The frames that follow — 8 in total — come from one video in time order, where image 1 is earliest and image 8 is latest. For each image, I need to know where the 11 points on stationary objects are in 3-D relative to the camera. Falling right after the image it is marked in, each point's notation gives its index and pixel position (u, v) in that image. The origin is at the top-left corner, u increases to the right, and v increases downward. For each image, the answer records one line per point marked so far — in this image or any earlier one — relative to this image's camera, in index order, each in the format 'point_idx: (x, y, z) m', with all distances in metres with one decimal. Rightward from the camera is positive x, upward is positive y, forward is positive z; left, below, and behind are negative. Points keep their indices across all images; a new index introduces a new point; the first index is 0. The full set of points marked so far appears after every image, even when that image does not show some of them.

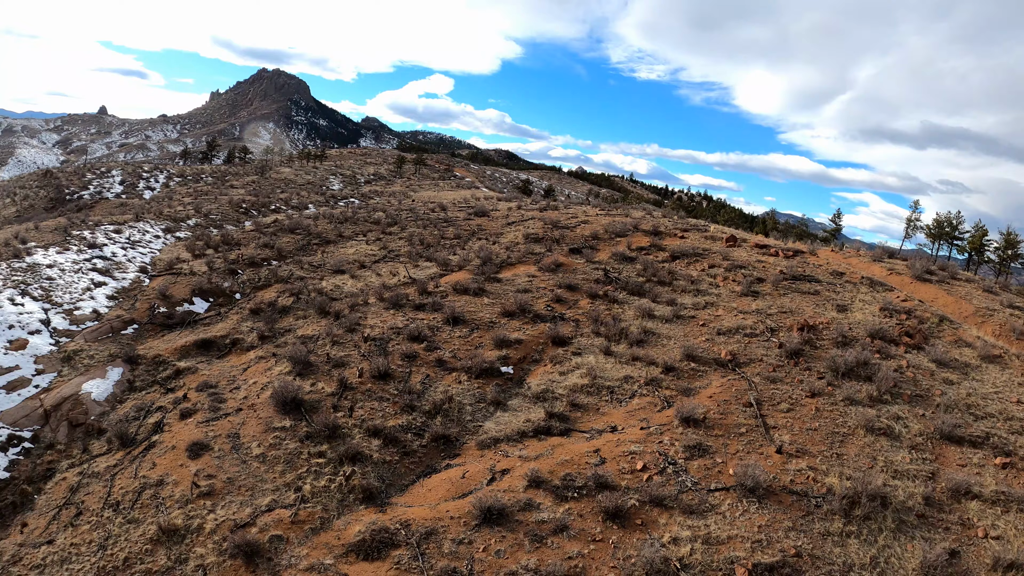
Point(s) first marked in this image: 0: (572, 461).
0: (+1.0, -2.5, +6.3) m
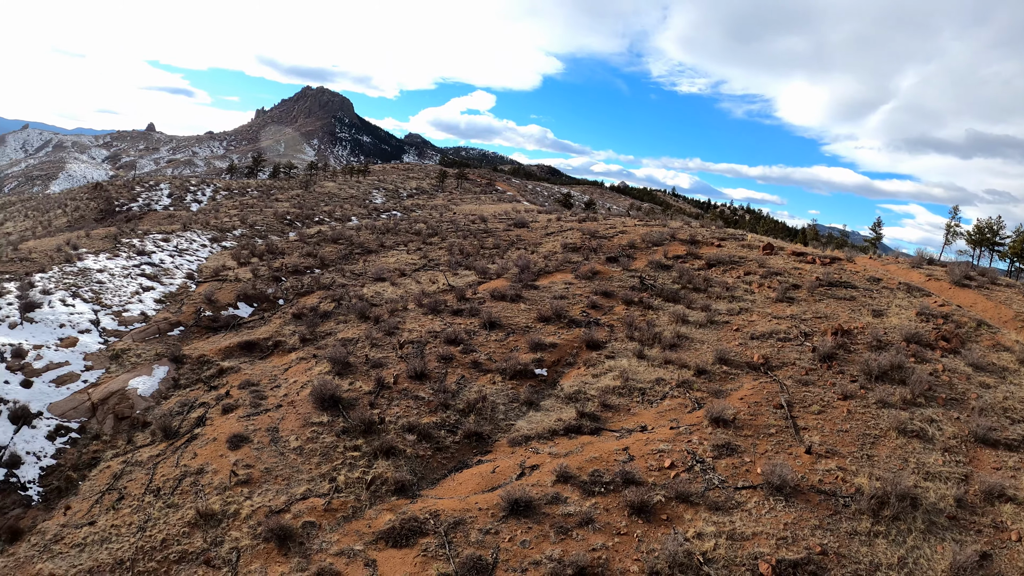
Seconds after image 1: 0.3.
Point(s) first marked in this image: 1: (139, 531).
0: (+1.4, -2.6, +6.5) m
1: (-8.9, -5.8, +9.6) m
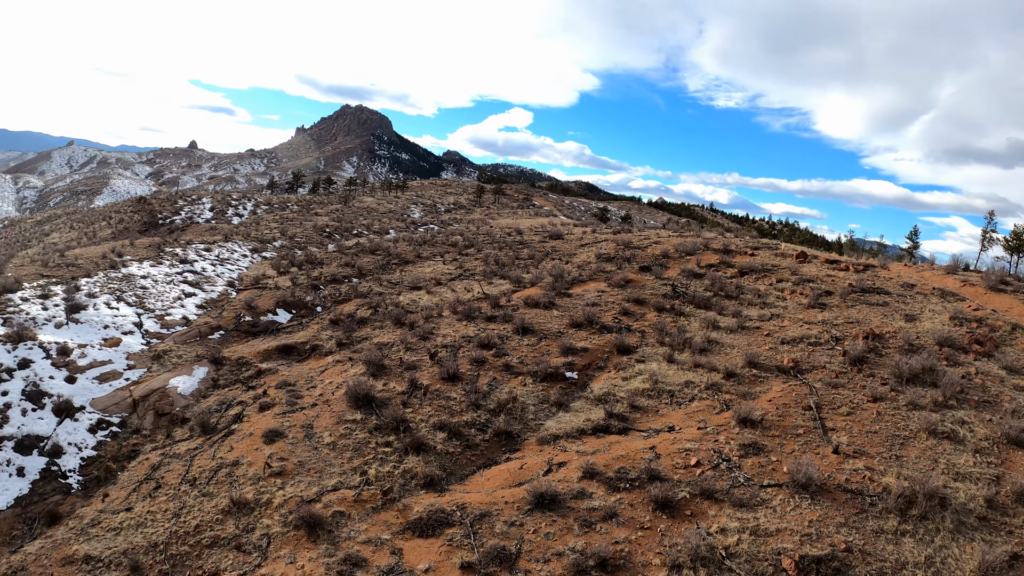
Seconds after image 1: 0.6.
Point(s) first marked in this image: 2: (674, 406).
0: (+1.8, -2.6, +6.6) m
1: (-8.4, -5.7, +10.1) m
2: (+2.8, -1.9, +7.1) m
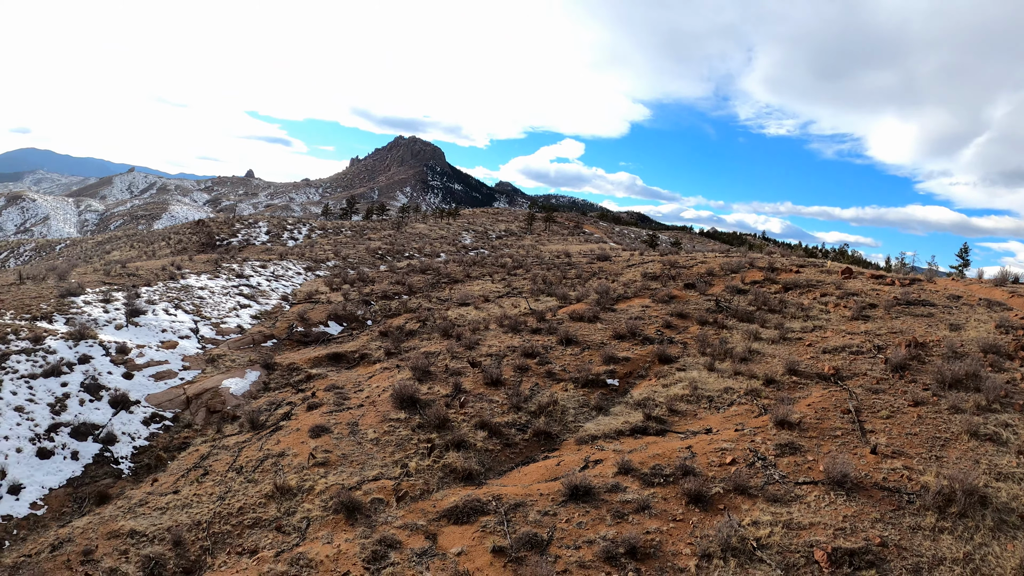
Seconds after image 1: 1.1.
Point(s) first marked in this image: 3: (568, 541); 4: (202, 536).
0: (+2.4, -2.6, +6.7) m
1: (-7.6, -5.6, +11.0) m
2: (+3.4, -2.0, +7.2) m
3: (+0.8, -3.7, +6.2) m
4: (-7.5, -5.9, +10.0) m
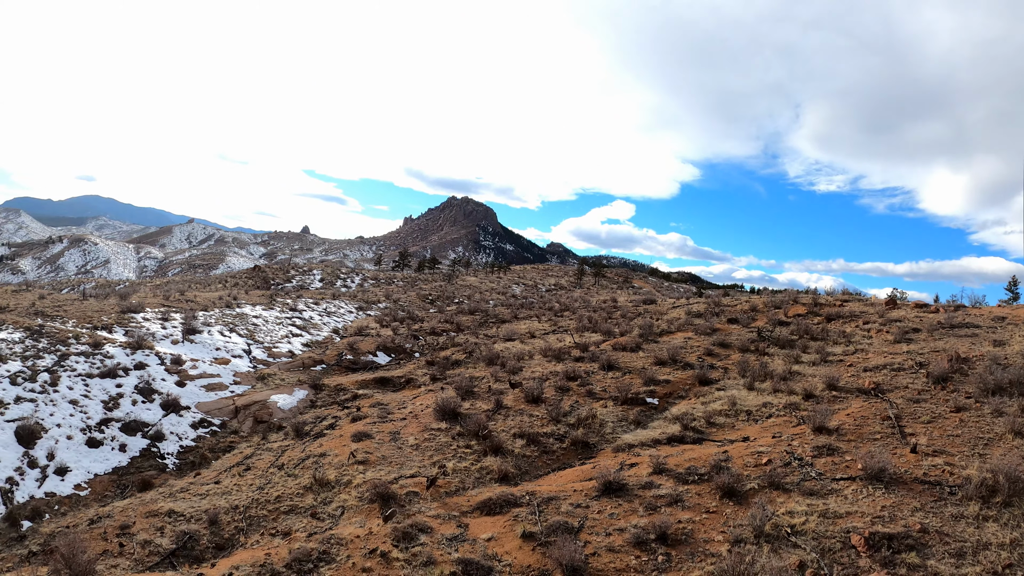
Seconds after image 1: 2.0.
0: (+3.0, -2.7, +6.8) m
1: (-6.8, -5.5, +11.6) m
2: (+4.1, -2.3, +7.2) m
3: (+1.3, -3.6, +6.3) m
4: (-6.8, -5.7, +10.5) m
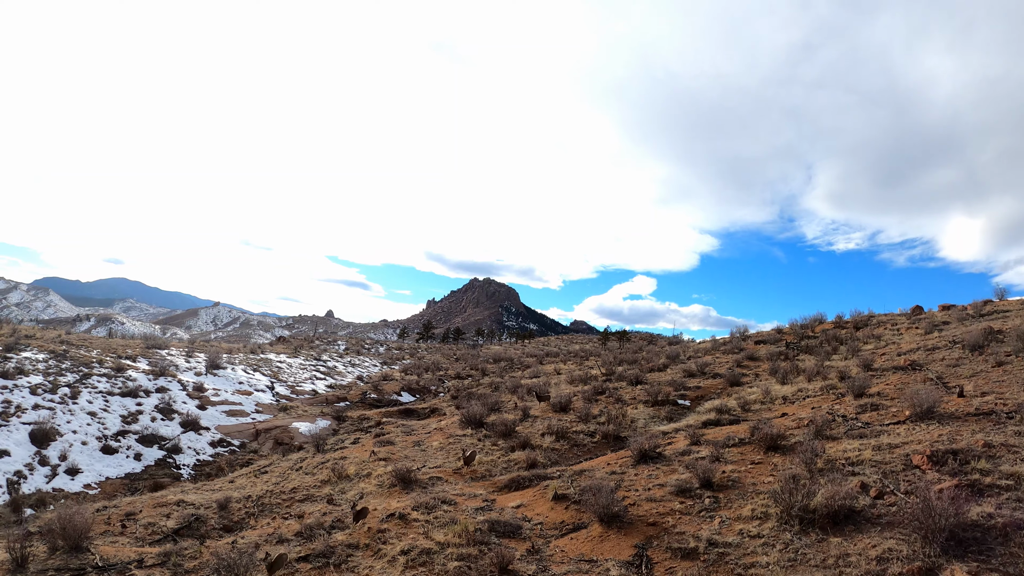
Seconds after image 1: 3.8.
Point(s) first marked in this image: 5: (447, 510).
0: (+3.6, -2.2, +6.6) m
1: (-6.2, -5.2, +11.2) m
2: (+4.7, -1.9, +7.0) m
3: (+1.8, -2.8, +6.0) m
4: (-6.3, -5.2, +10.1) m
5: (-1.1, -3.7, +7.1) m
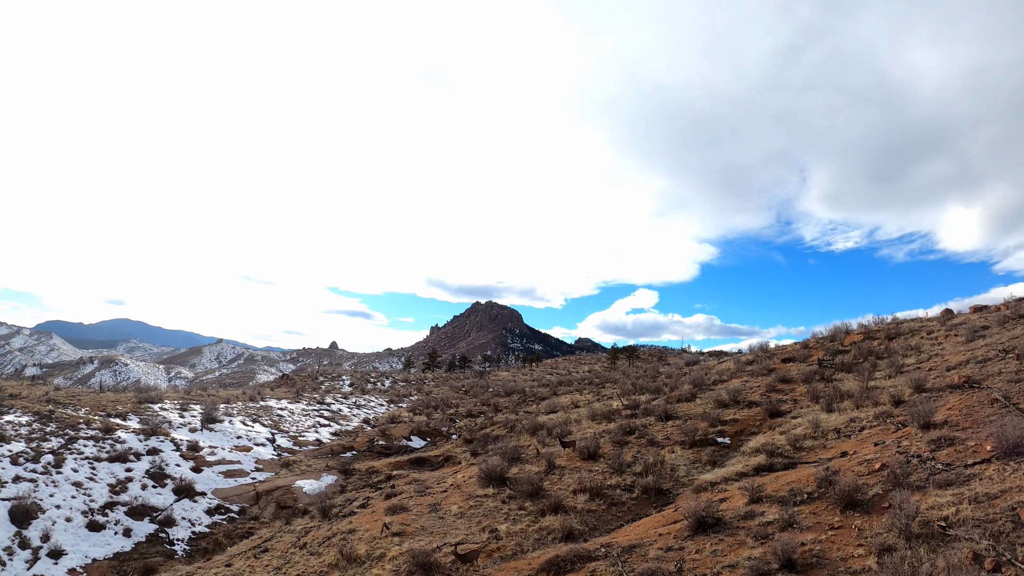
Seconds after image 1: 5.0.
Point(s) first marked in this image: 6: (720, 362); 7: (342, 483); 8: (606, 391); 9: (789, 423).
0: (+4.0, -2.6, +5.6) m
1: (-5.5, -6.7, +10.1) m
2: (+5.1, -2.3, +6.1) m
3: (+2.3, -3.3, +5.0) m
4: (-5.5, -6.6, +9.0) m
5: (-0.5, -4.6, +6.0) m
6: (+7.6, -2.9, +15.2) m
7: (-6.8, -7.7, +17.1) m
8: (+3.7, -4.3, +17.3) m
9: (+5.2, -2.7, +7.7) m
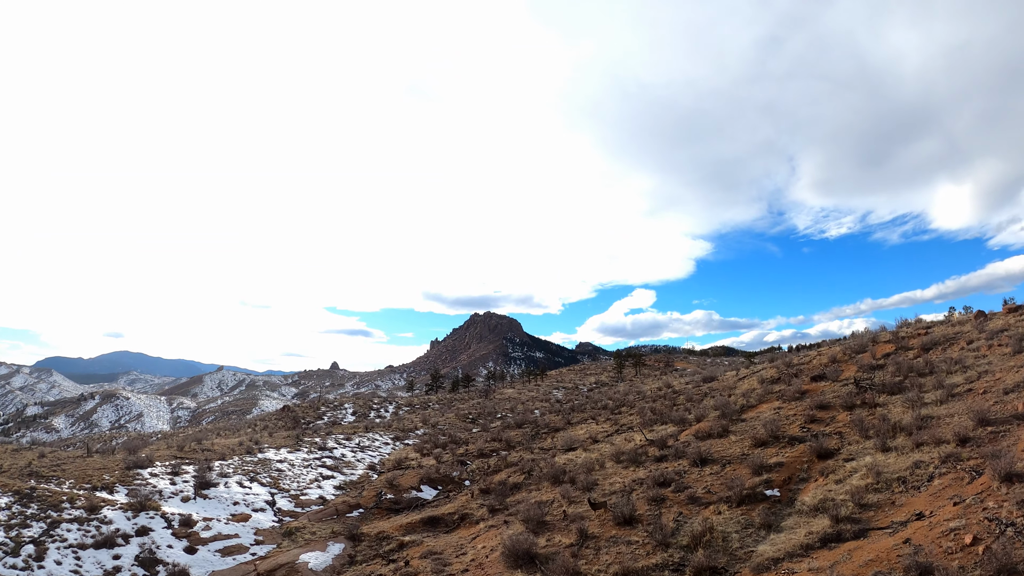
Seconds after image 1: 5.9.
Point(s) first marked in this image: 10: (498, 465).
0: (+4.5, -3.3, +4.7) m
1: (-4.5, -8.5, +8.9) m
2: (+5.6, -2.8, +5.2) m
3: (+2.9, -4.2, +4.0) m
4: (-4.6, -8.4, +7.9) m
5: (+0.2, -5.8, +5.0) m
6: (+7.9, -3.3, +14.4) m
7: (-5.9, -9.7, +15.9) m
8: (+4.2, -5.2, +16.4) m
9: (+5.7, -3.3, +6.8) m
10: (-0.6, -7.3, +17.4) m
